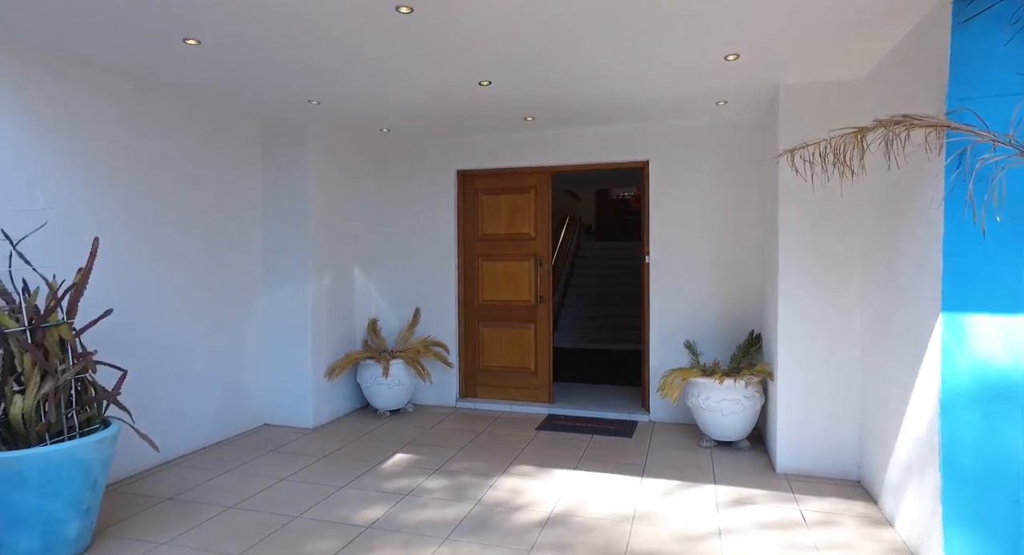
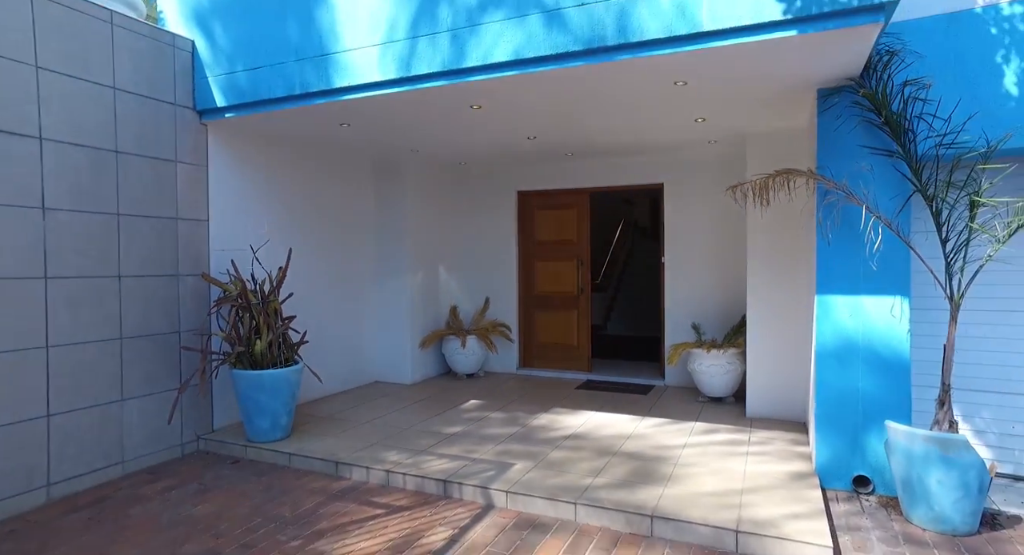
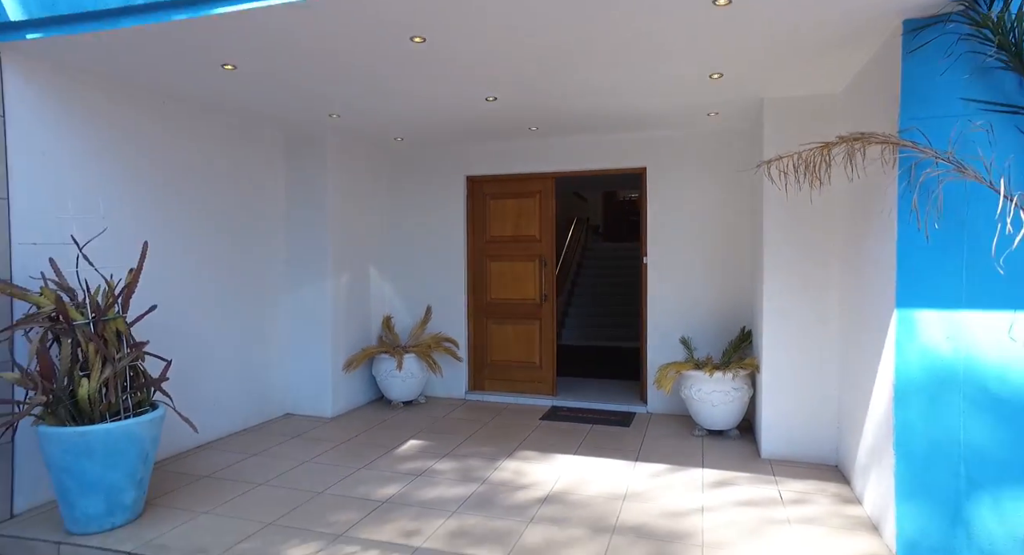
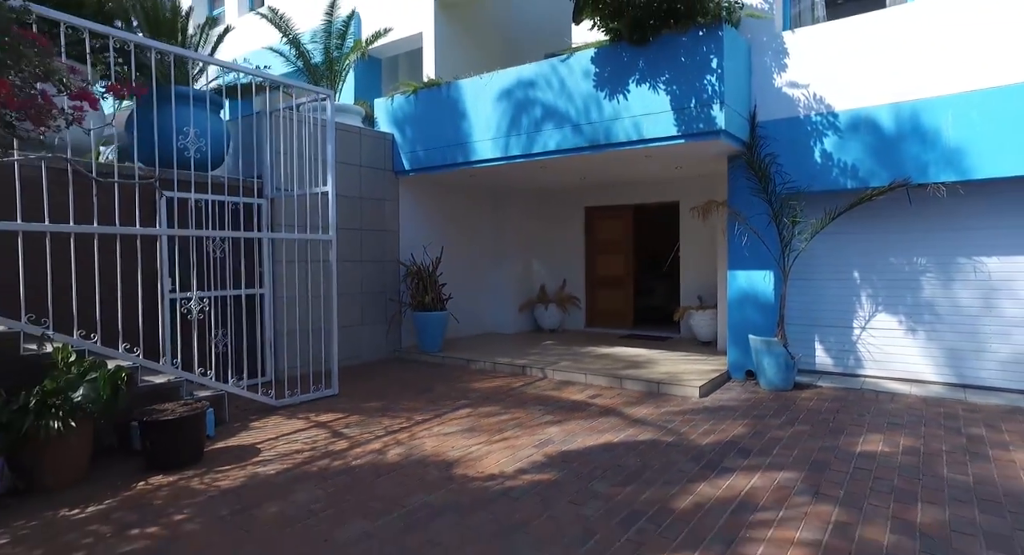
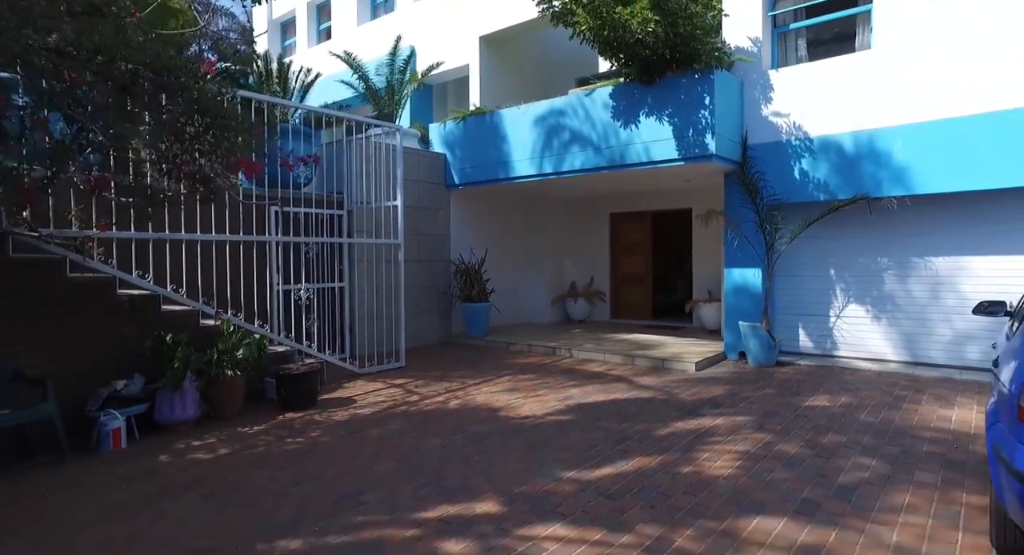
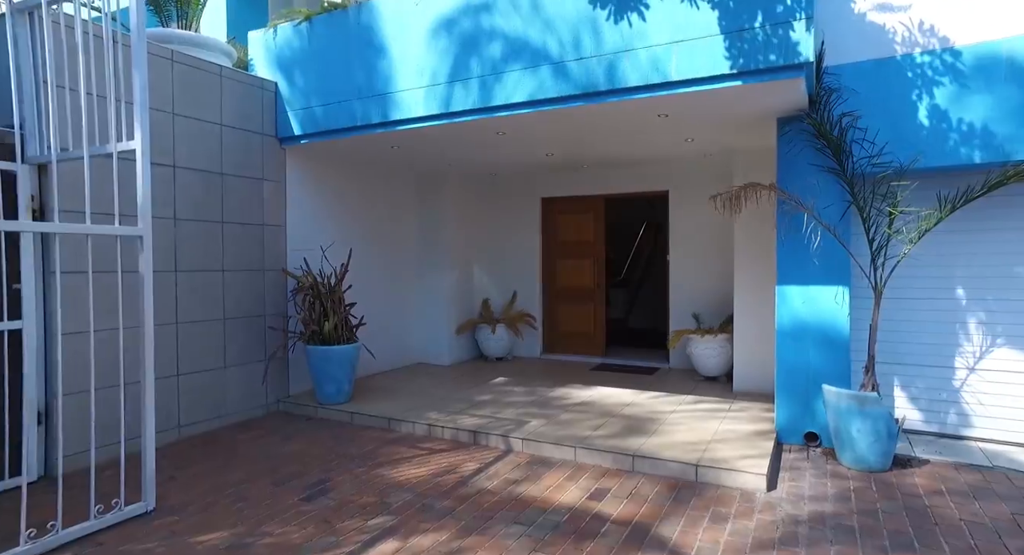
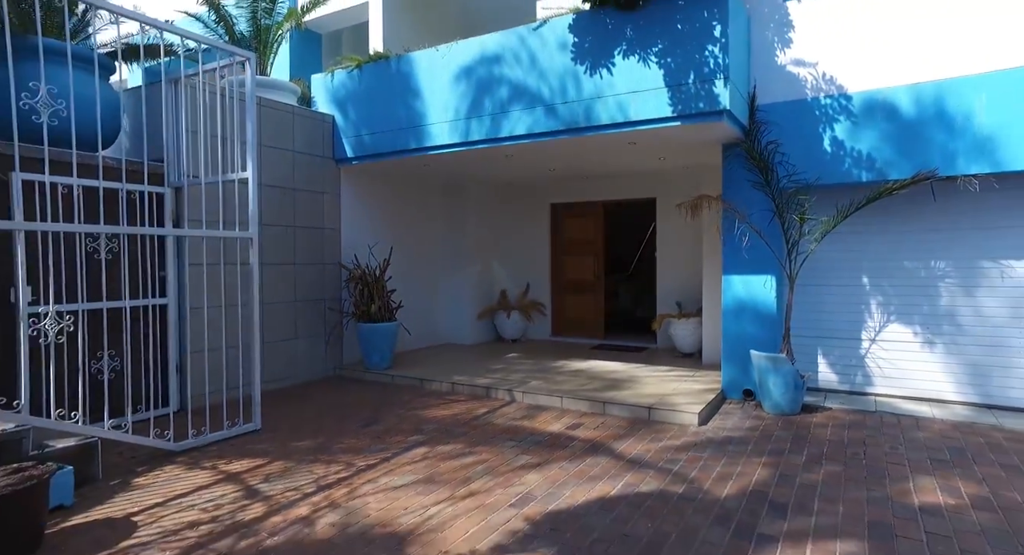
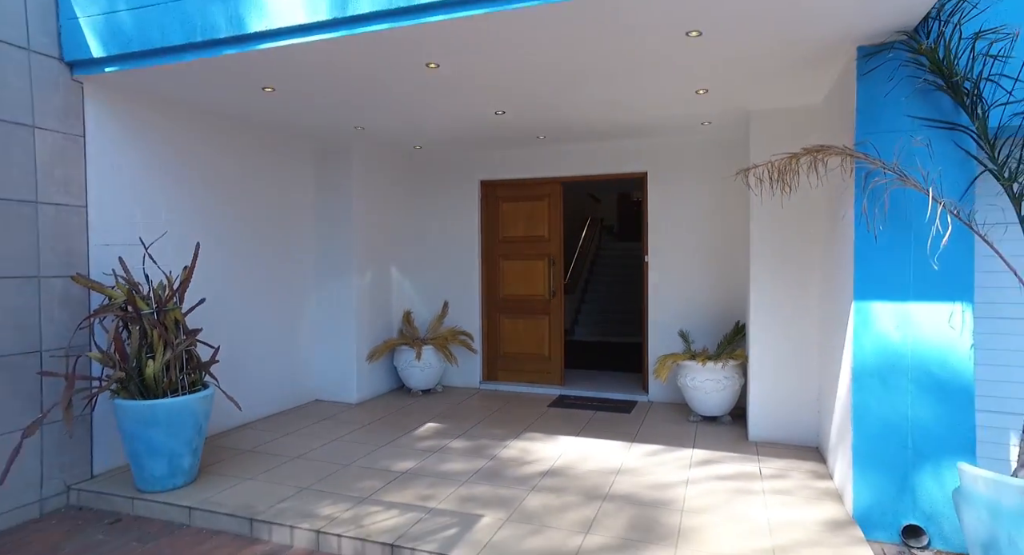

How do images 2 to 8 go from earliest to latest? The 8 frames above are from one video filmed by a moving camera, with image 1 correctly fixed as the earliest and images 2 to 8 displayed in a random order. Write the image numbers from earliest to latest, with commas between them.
3, 8, 2, 6, 7, 4, 5
